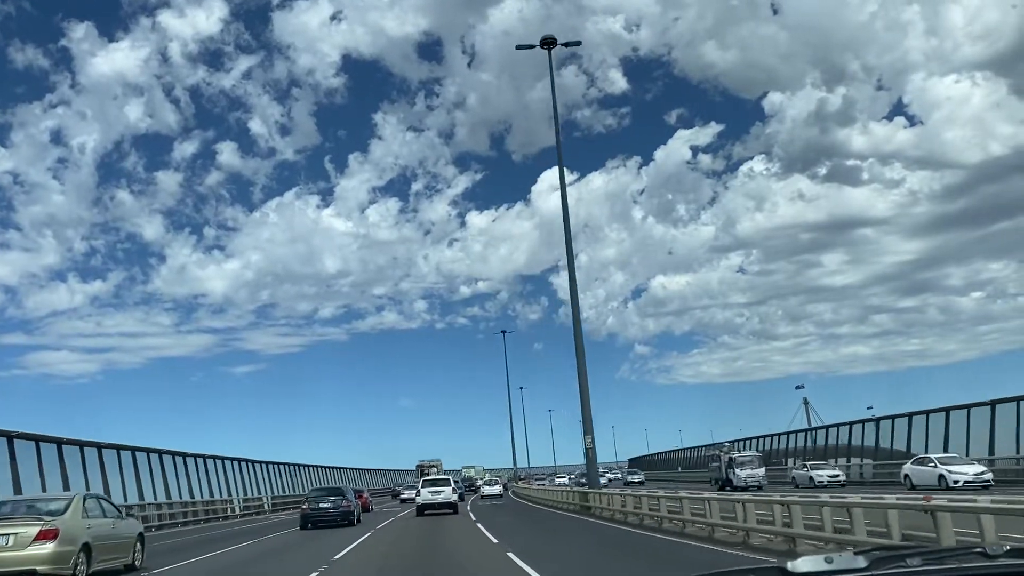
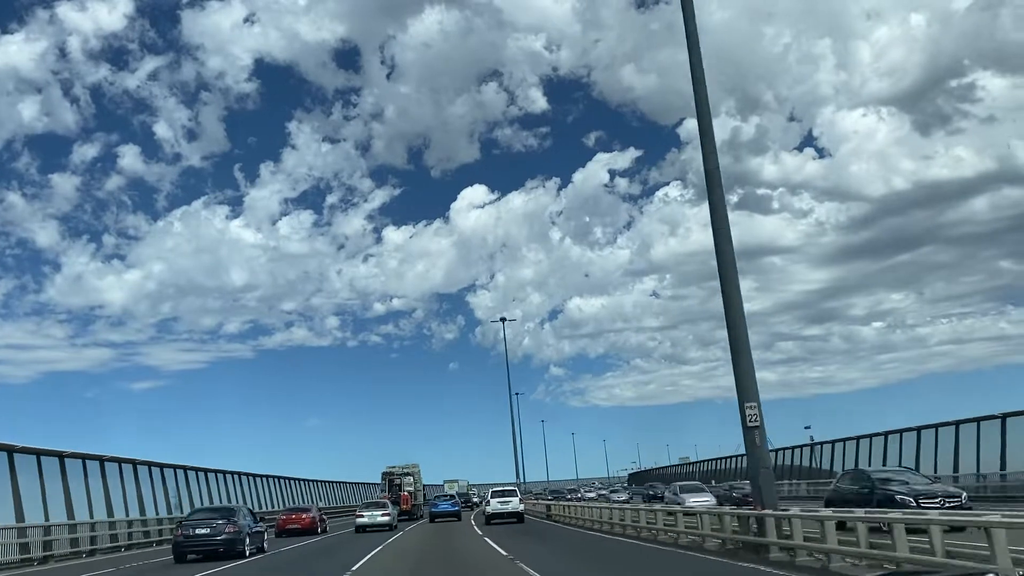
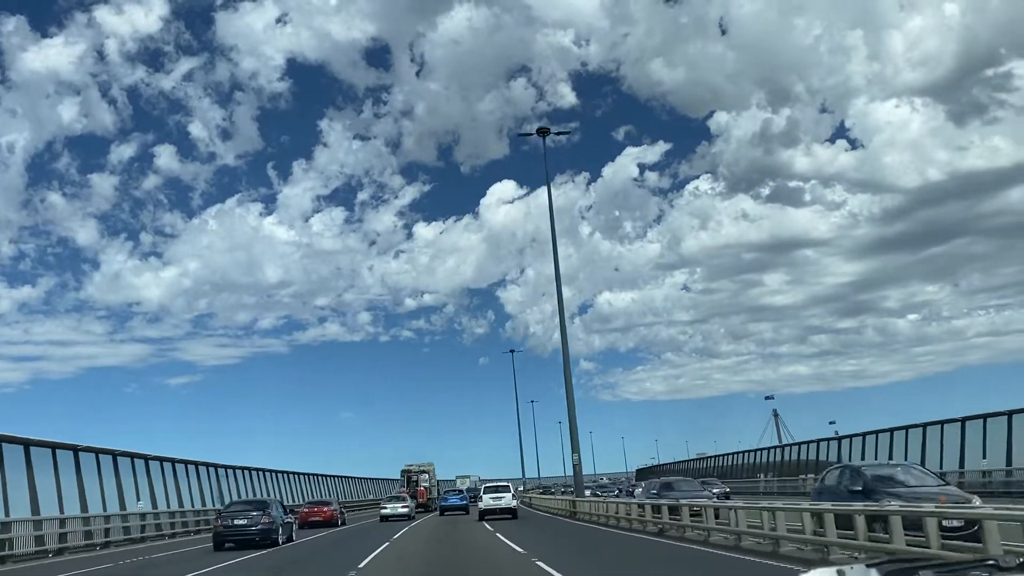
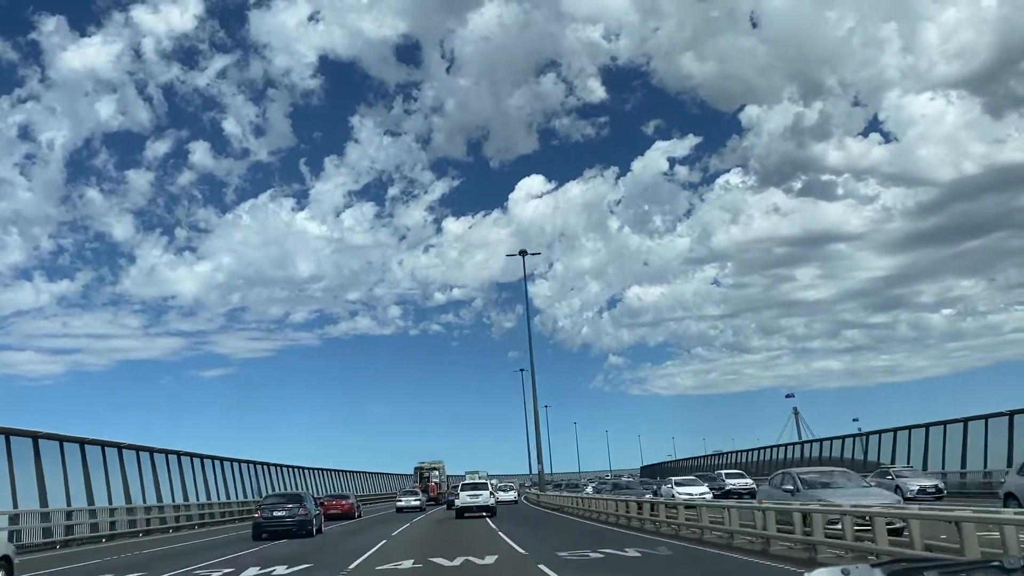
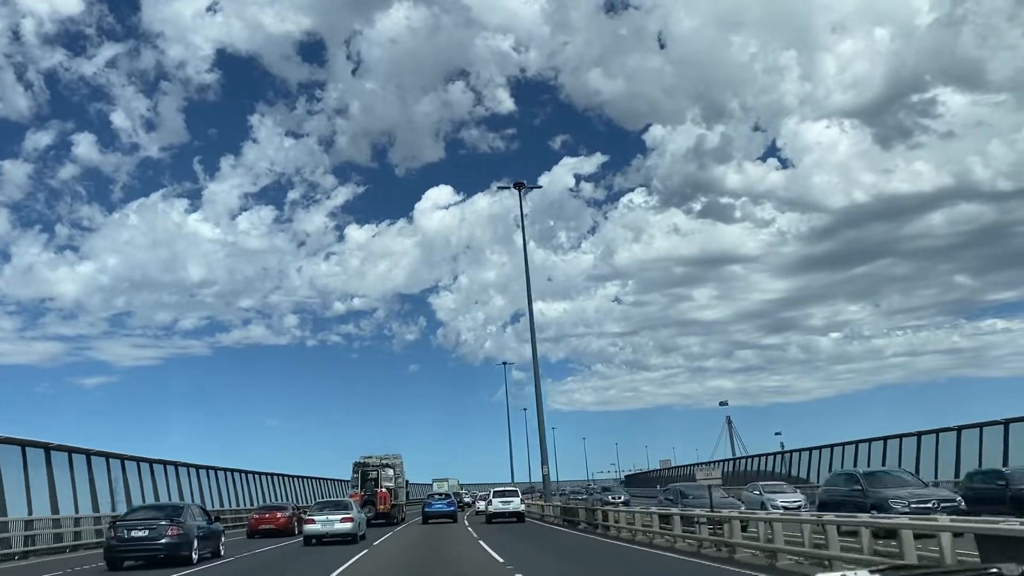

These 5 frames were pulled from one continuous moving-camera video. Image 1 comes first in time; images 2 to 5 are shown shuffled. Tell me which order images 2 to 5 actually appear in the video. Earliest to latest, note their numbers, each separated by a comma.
4, 3, 2, 5
